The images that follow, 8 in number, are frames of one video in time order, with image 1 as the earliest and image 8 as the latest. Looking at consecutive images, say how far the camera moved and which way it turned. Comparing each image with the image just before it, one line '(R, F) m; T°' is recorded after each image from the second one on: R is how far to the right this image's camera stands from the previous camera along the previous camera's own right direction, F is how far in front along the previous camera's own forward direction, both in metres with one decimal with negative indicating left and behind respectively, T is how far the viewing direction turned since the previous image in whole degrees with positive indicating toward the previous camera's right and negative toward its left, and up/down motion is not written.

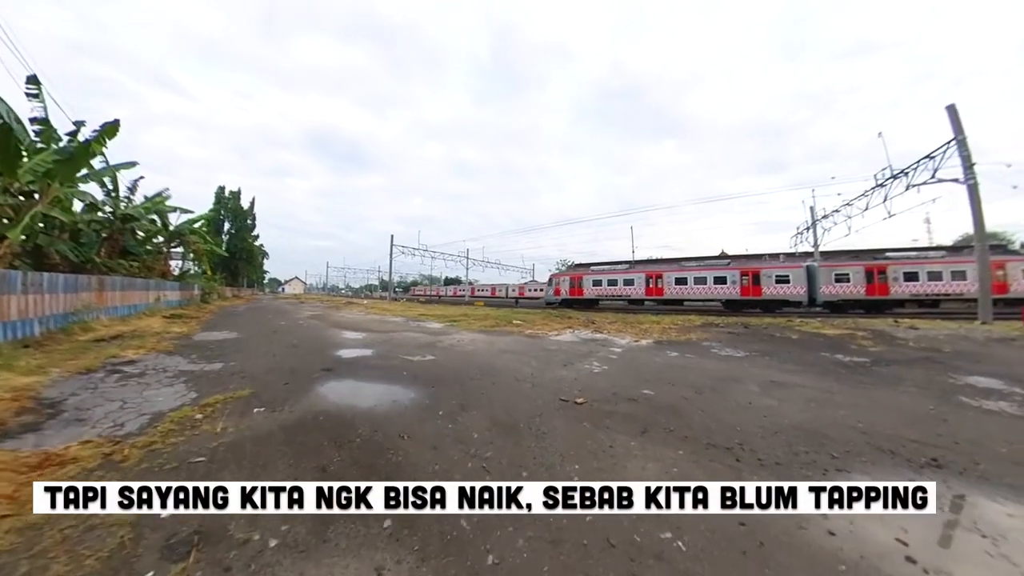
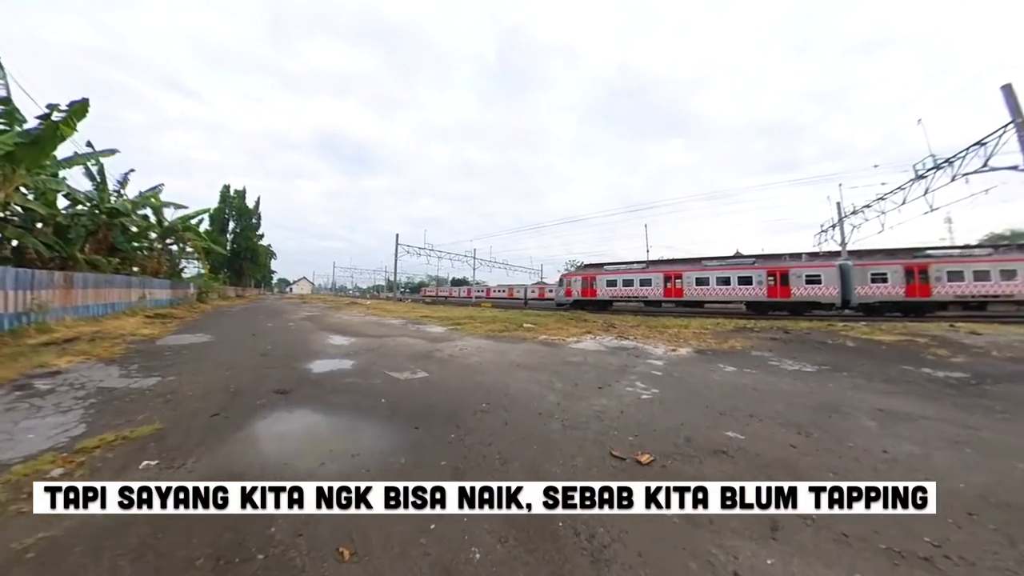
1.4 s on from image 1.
(-0.1, +1.9) m; -1°
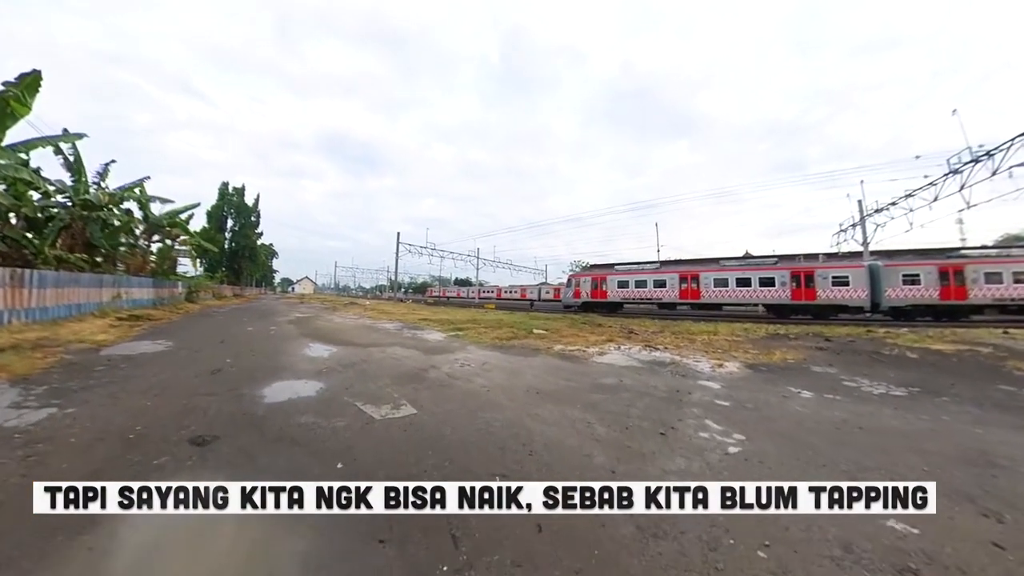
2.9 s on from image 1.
(-0.2, +1.7) m; 0°
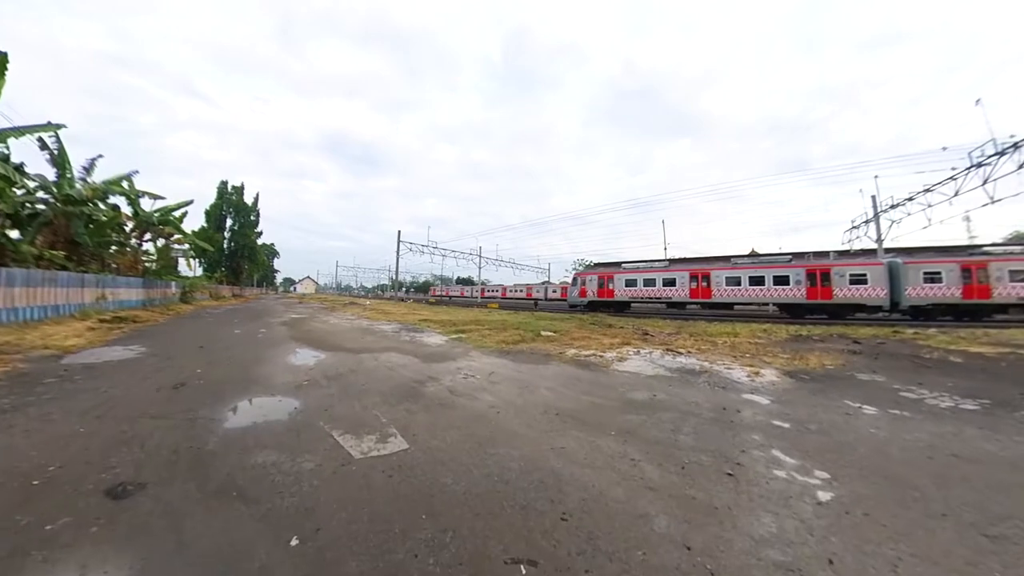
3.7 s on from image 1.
(-0.1, +1.0) m; 0°
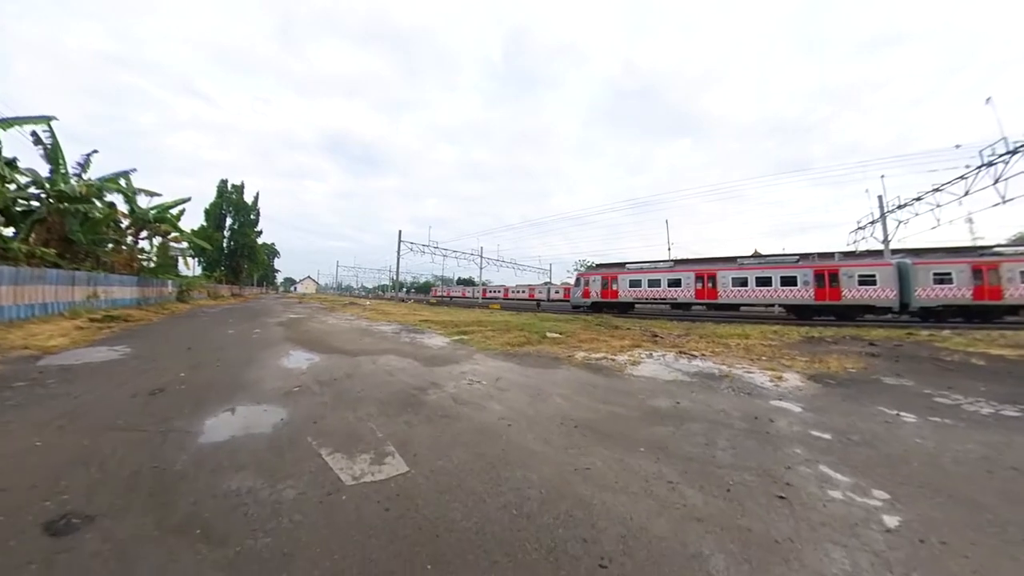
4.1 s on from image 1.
(-0.1, +0.5) m; 0°
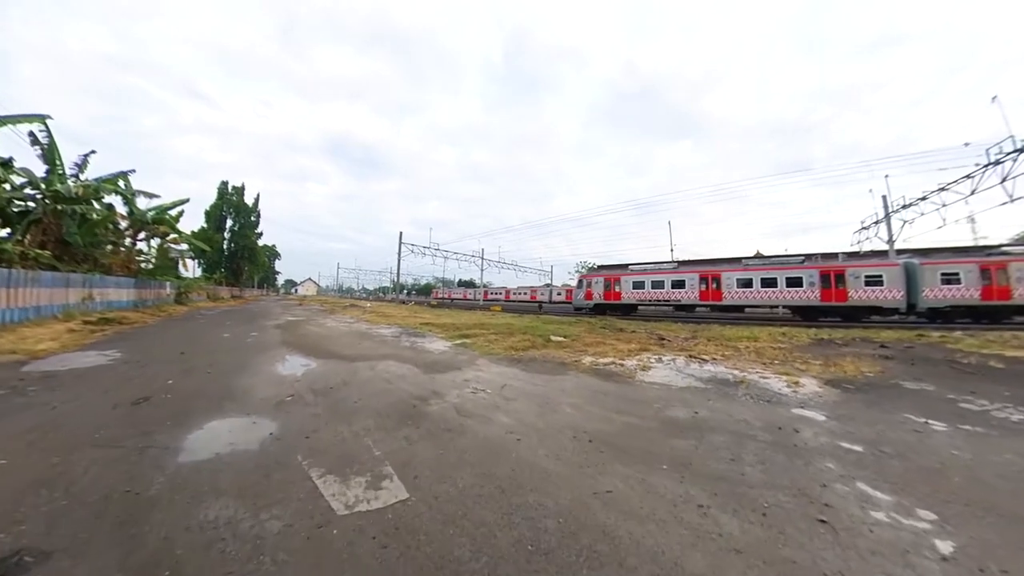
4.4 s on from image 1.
(-0.1, +0.3) m; 0°
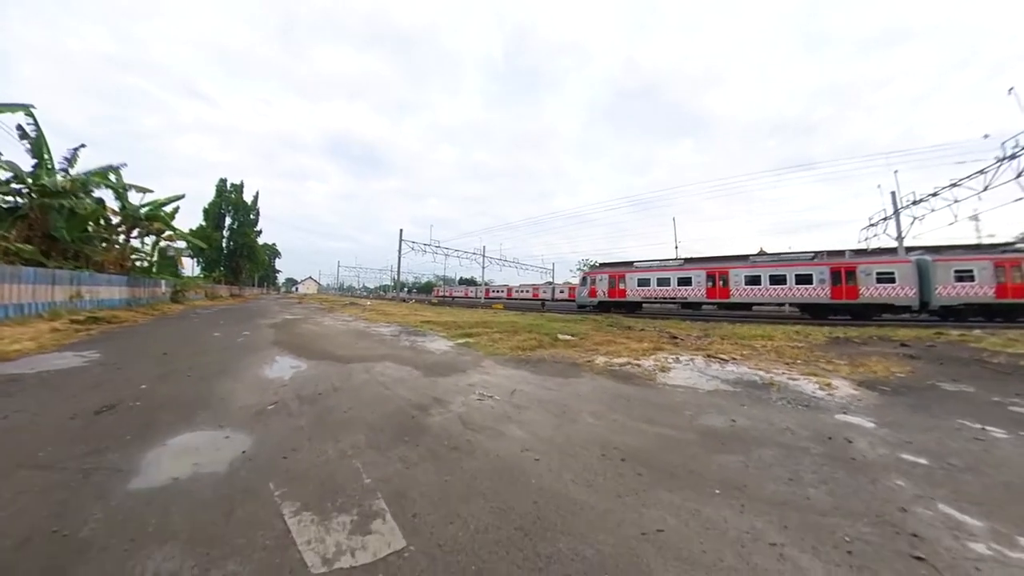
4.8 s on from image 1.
(-0.1, +0.6) m; 0°
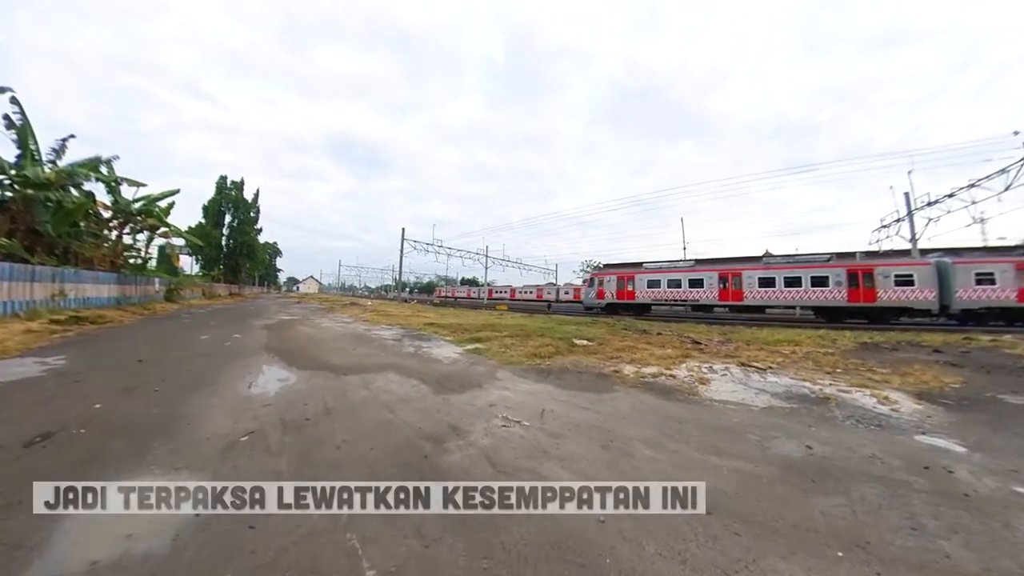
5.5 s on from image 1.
(-0.3, +0.8) m; 0°
